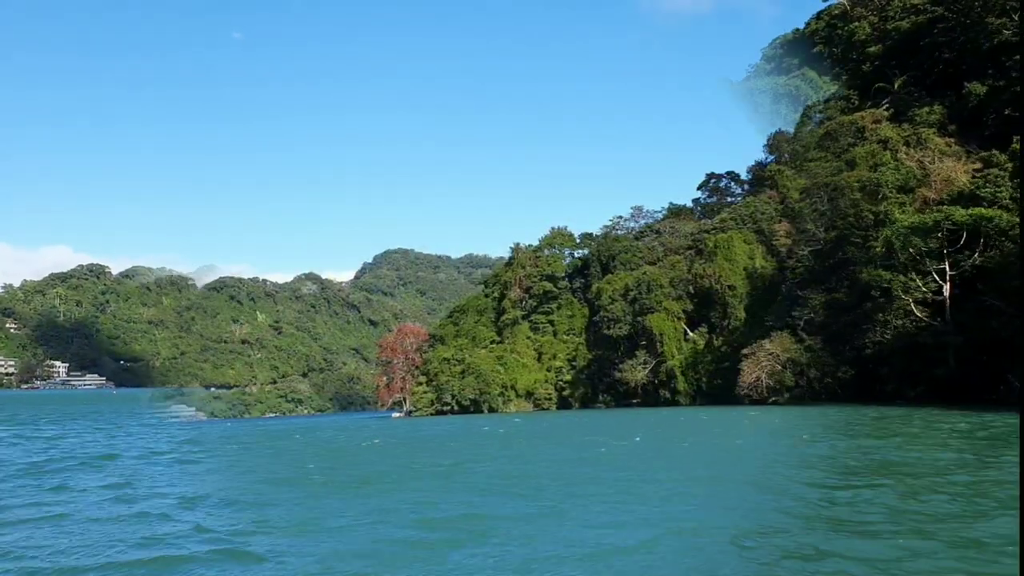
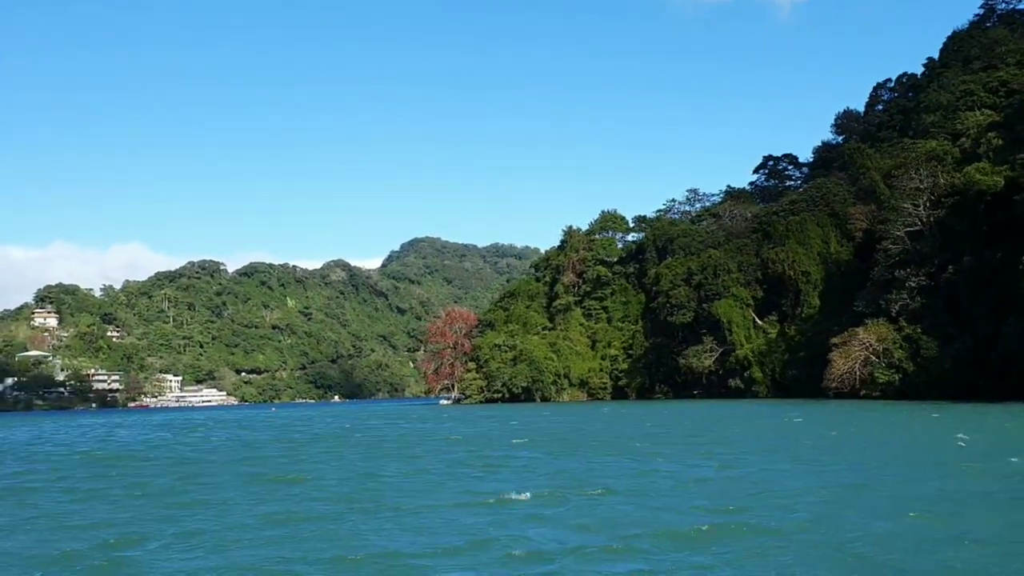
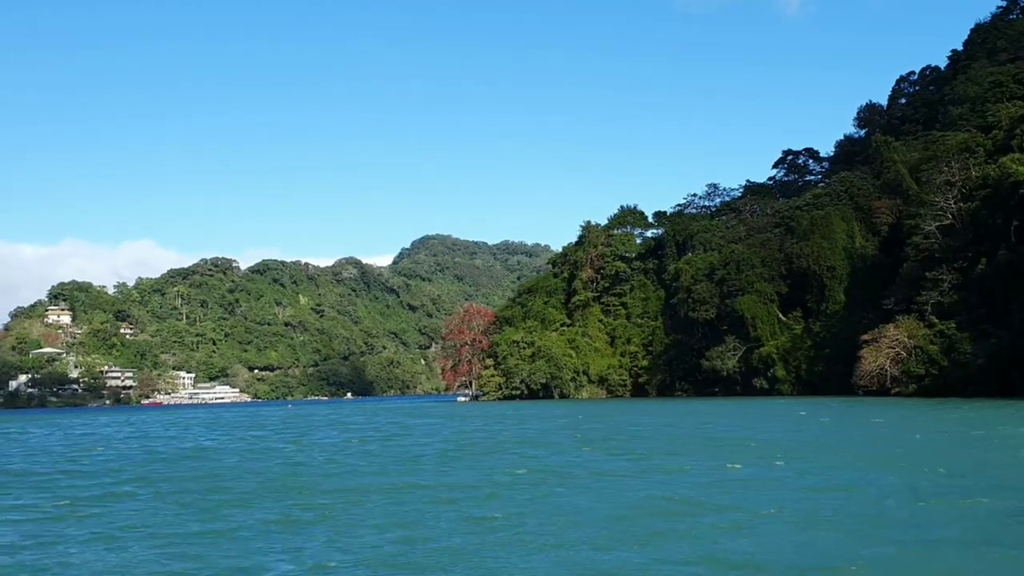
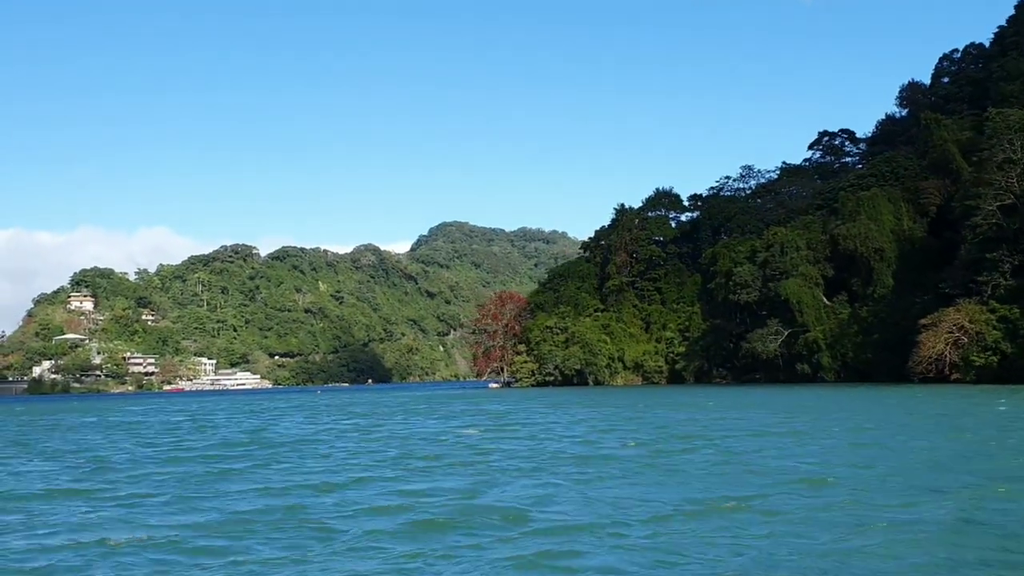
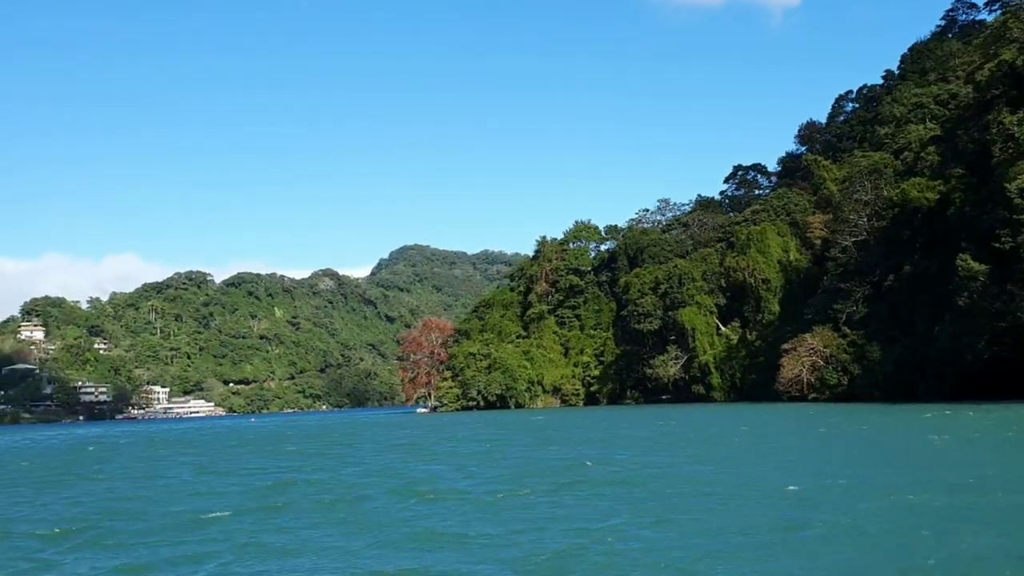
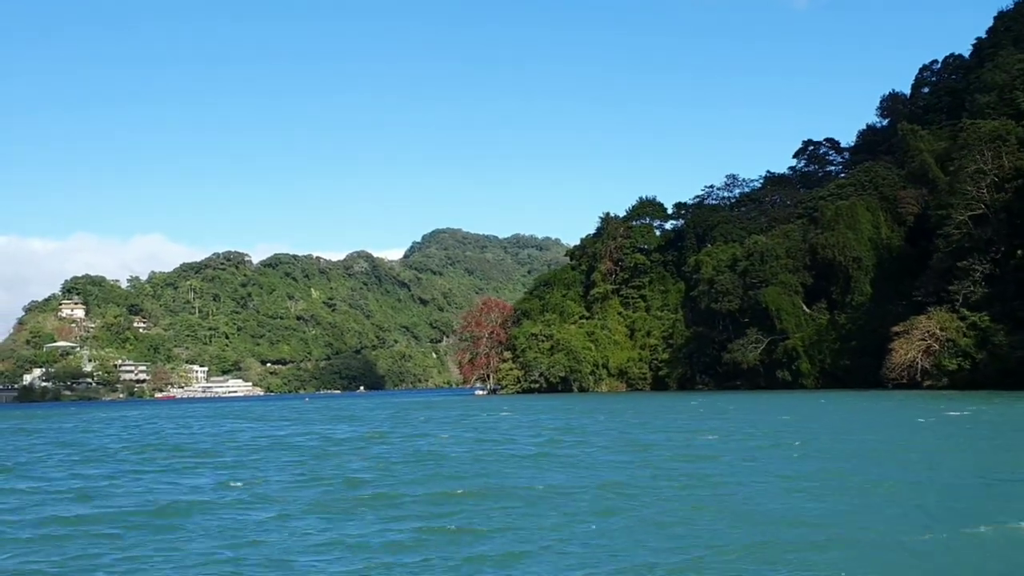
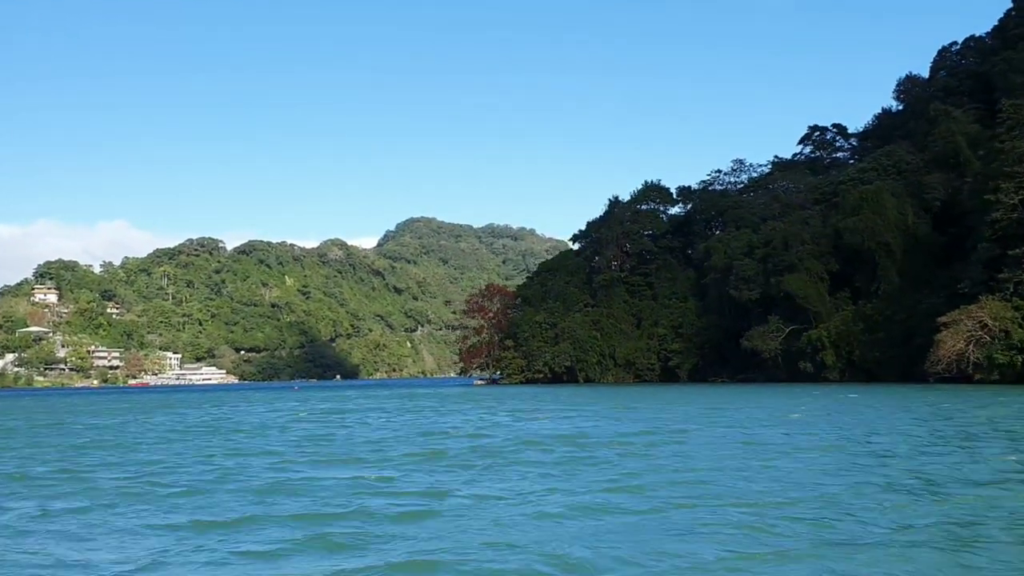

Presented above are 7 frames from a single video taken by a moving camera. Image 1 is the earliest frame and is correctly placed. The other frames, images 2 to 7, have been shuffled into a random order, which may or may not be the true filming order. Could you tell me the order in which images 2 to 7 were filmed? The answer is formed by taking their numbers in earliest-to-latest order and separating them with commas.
5, 2, 3, 6, 4, 7
